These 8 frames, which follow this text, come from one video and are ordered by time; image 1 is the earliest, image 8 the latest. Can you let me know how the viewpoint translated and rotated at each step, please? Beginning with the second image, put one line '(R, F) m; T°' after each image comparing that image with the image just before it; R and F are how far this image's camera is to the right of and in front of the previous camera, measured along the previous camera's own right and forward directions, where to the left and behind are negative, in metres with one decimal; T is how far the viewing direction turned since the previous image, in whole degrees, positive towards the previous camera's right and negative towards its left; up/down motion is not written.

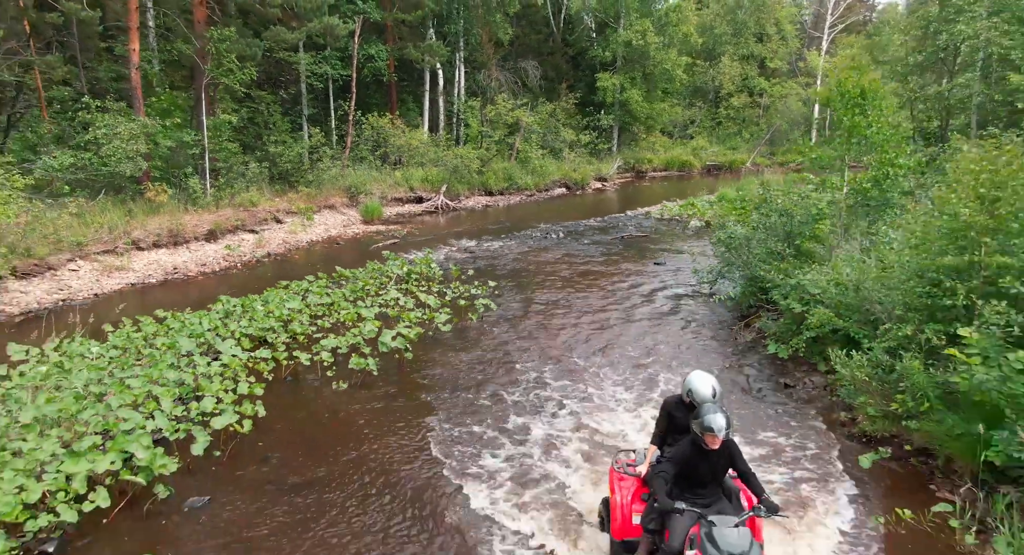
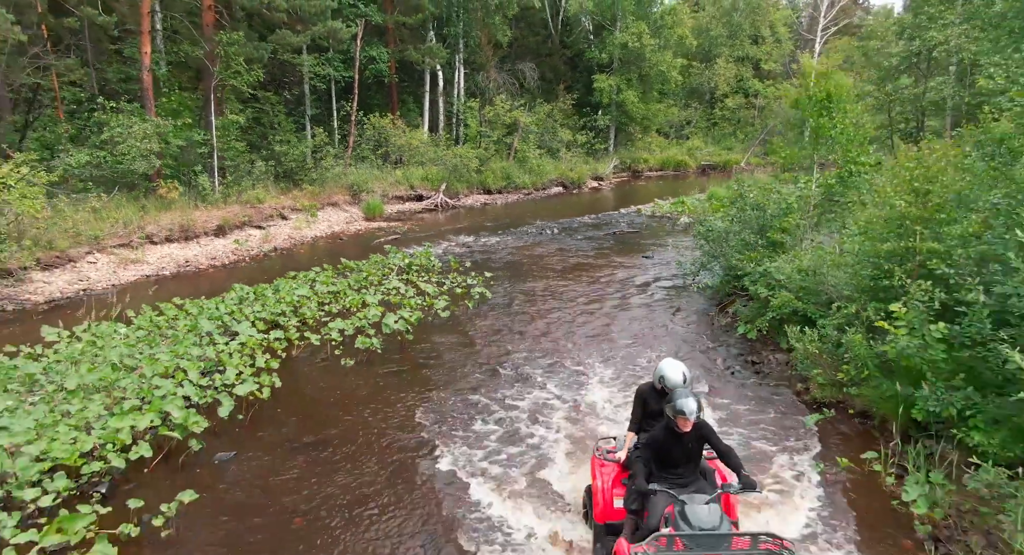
(+0.1, -0.7) m; 0°
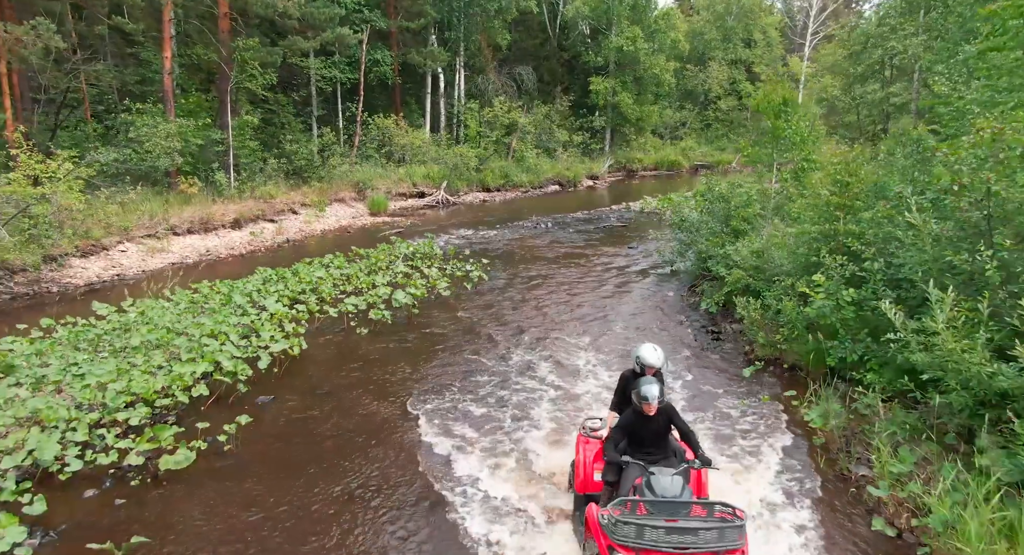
(+0.1, -1.3) m; 0°
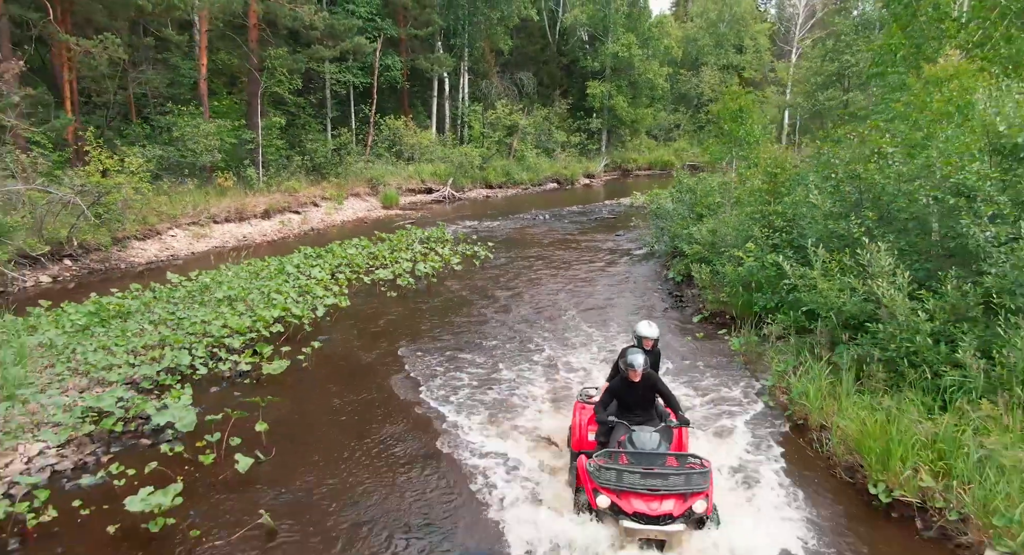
(0.0, -2.2) m; 0°
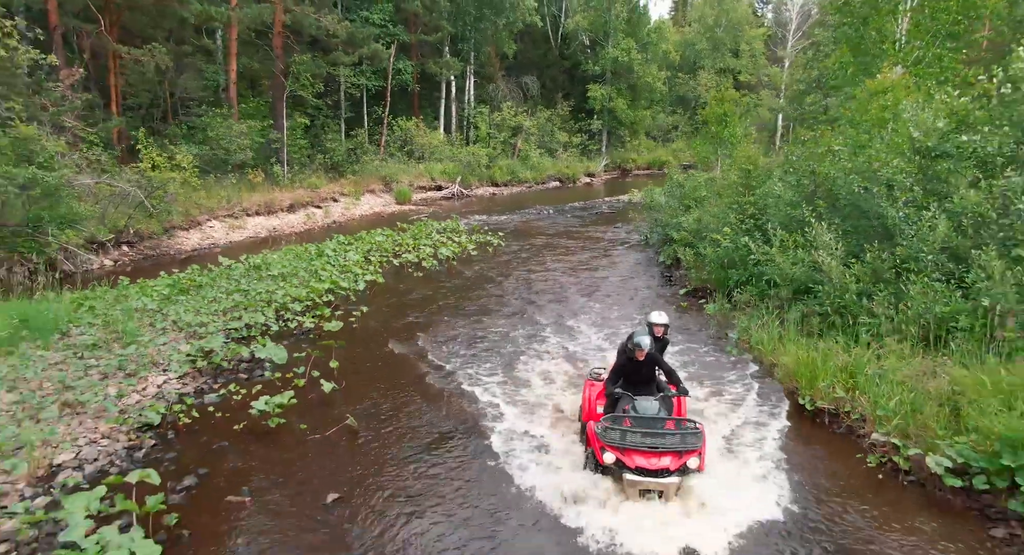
(-0.2, -1.7) m; 0°
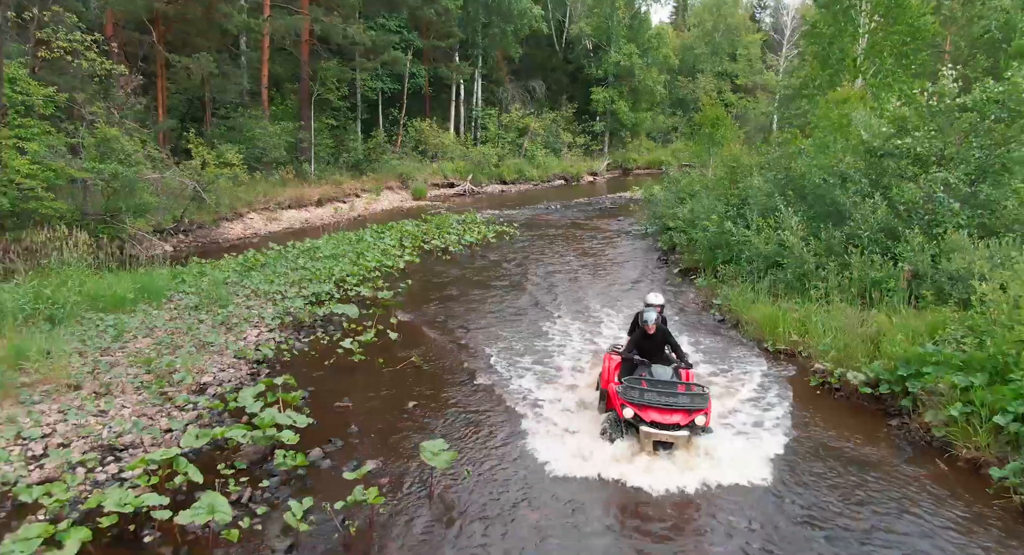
(-0.4, -1.9) m; 0°
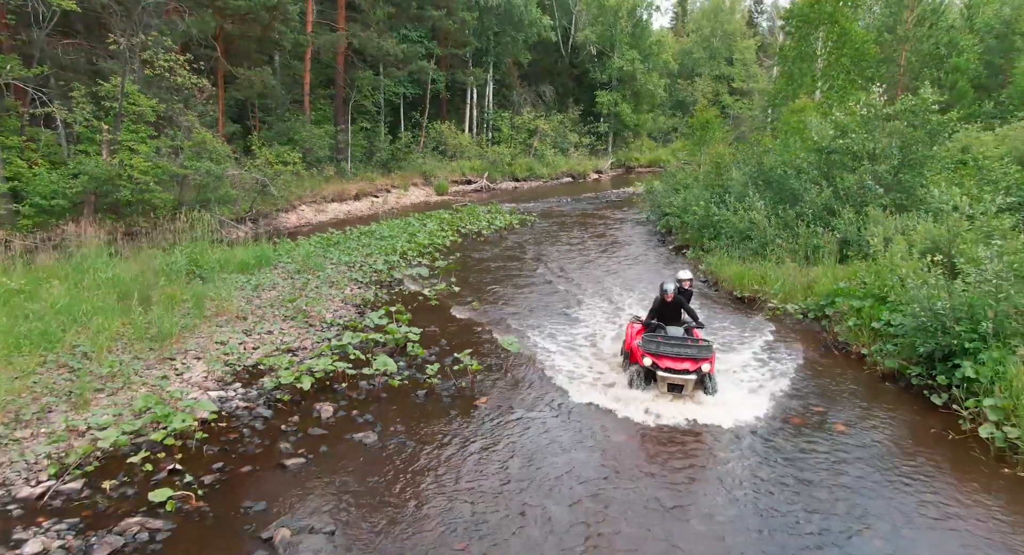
(-0.6, -3.0) m; 0°
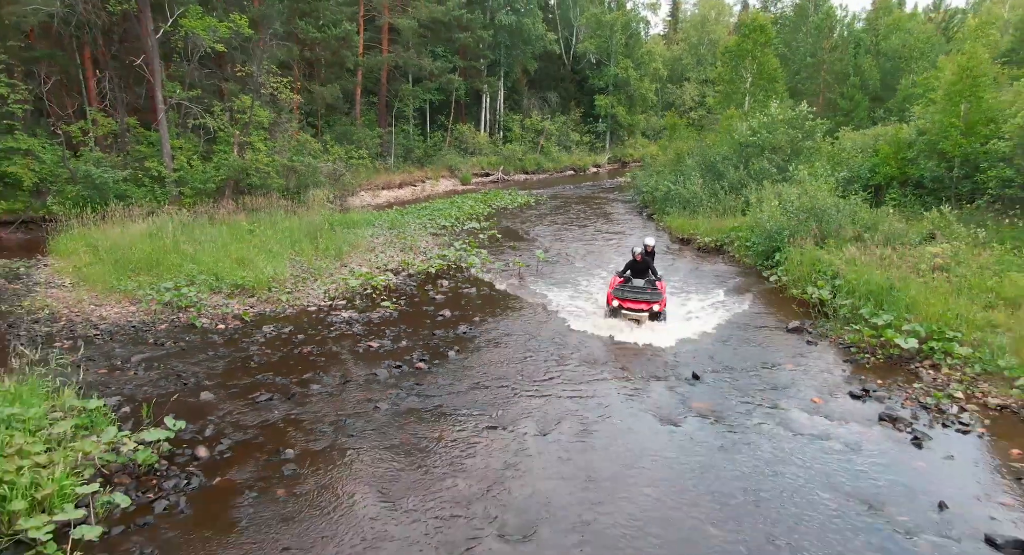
(-0.6, -6.4) m; 0°
